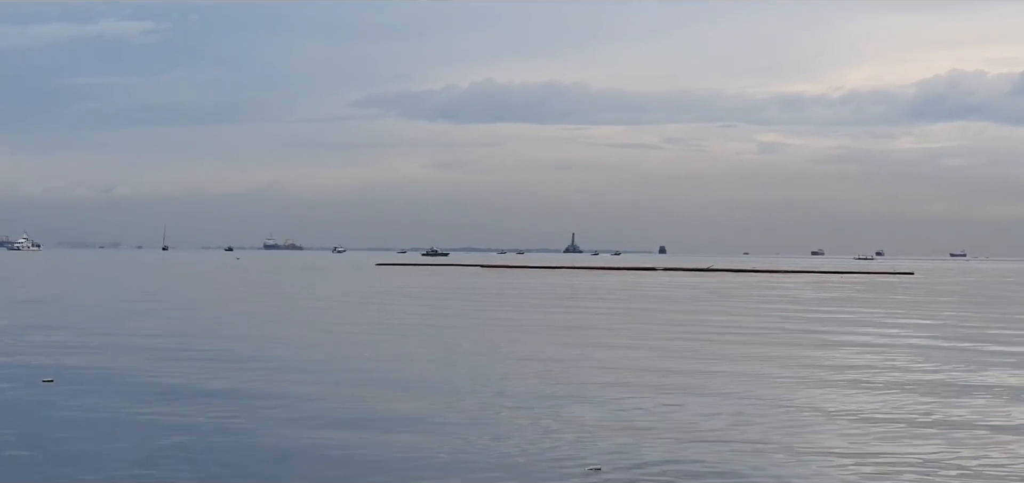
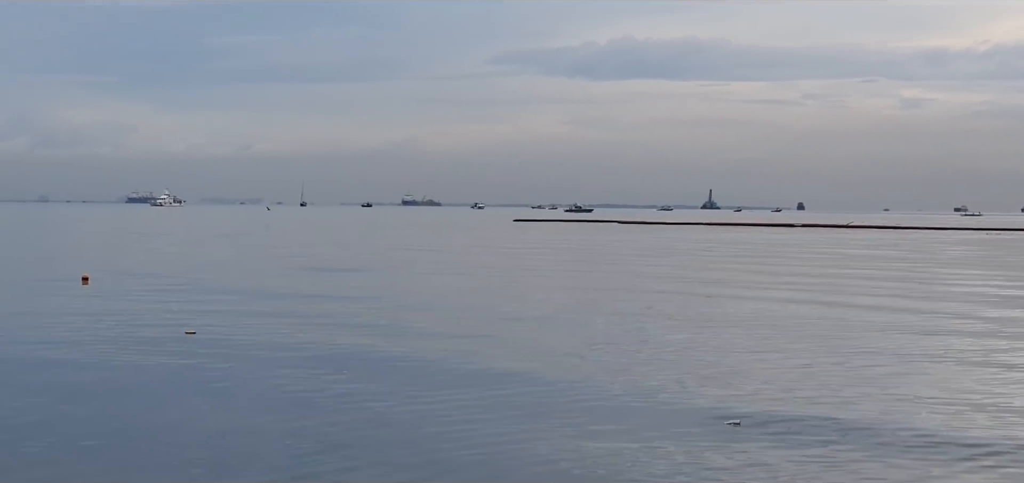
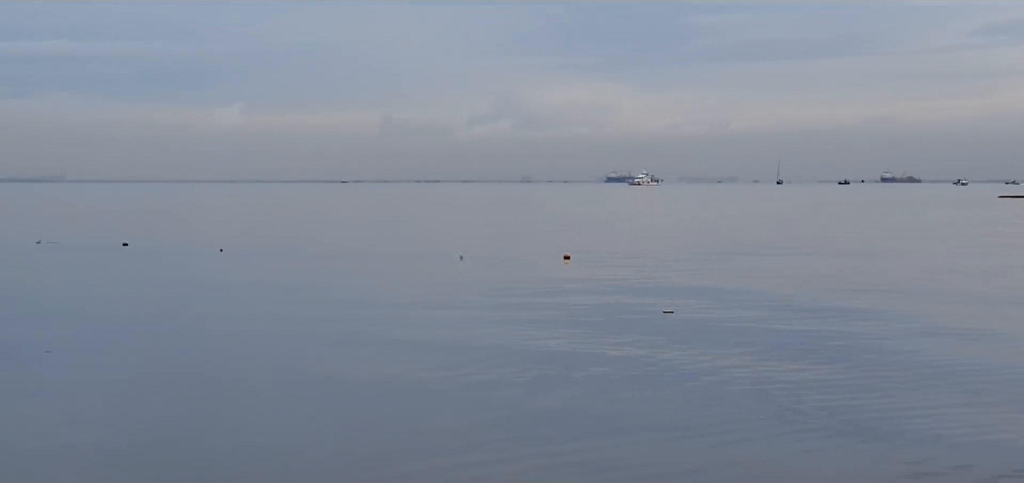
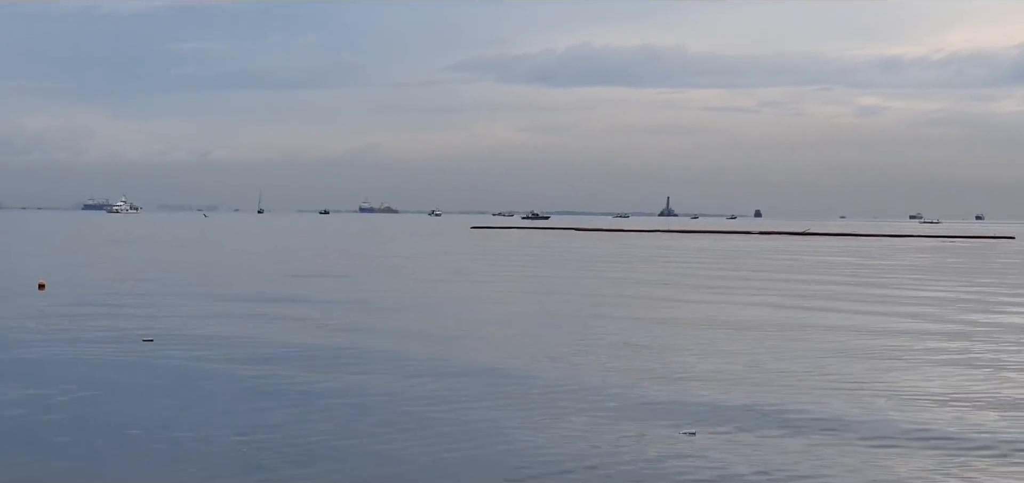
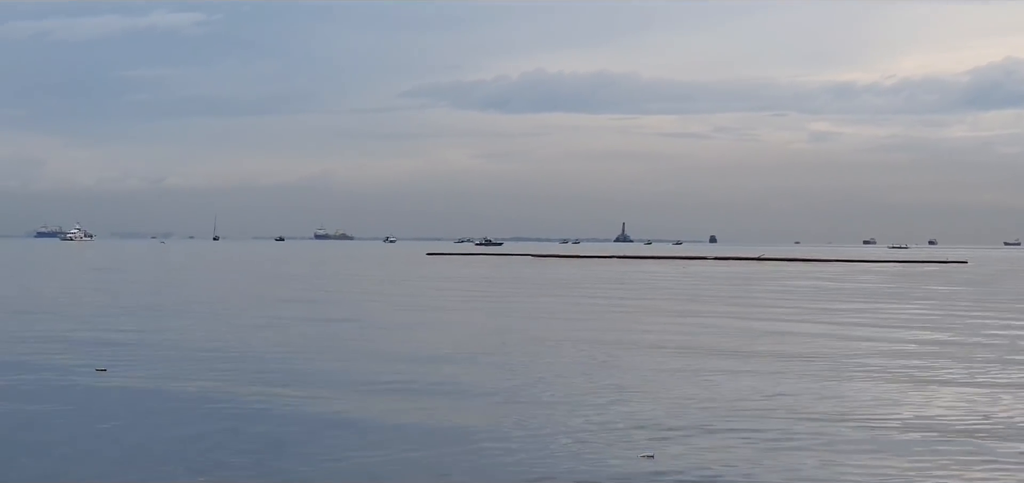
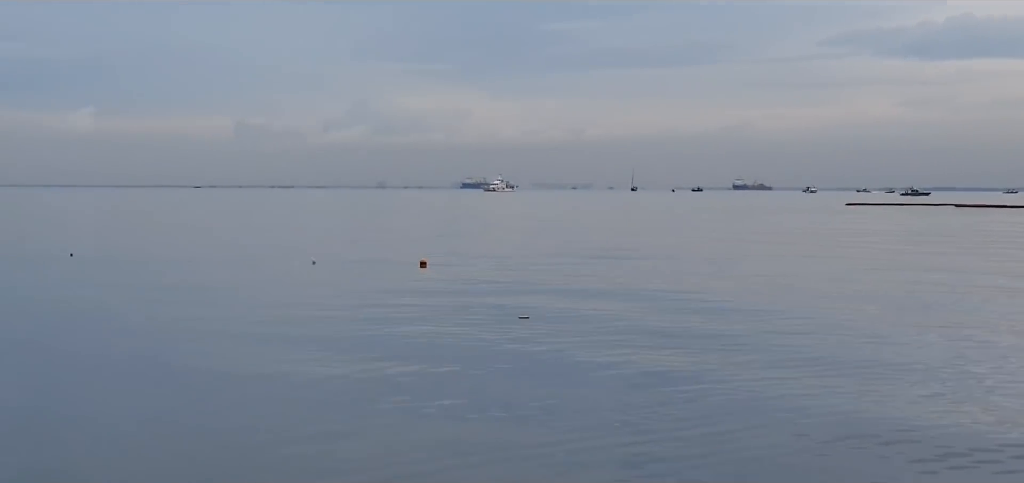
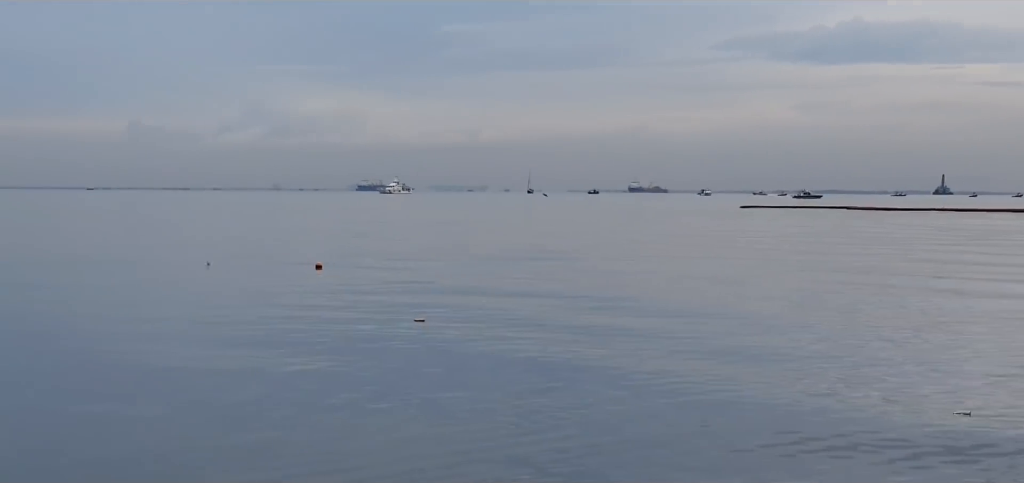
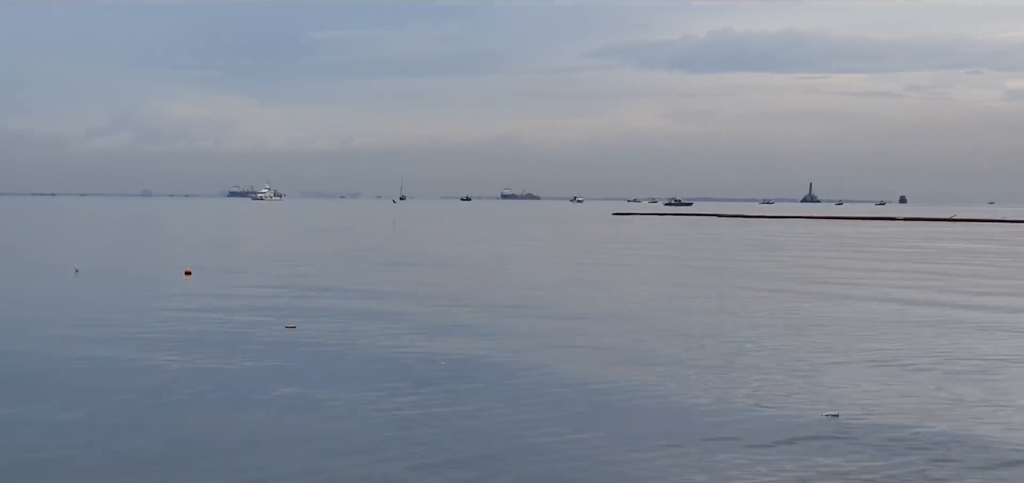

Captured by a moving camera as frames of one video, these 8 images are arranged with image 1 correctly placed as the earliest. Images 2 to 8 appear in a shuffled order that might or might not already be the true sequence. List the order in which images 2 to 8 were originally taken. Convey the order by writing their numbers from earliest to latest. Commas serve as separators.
5, 4, 2, 8, 7, 6, 3
